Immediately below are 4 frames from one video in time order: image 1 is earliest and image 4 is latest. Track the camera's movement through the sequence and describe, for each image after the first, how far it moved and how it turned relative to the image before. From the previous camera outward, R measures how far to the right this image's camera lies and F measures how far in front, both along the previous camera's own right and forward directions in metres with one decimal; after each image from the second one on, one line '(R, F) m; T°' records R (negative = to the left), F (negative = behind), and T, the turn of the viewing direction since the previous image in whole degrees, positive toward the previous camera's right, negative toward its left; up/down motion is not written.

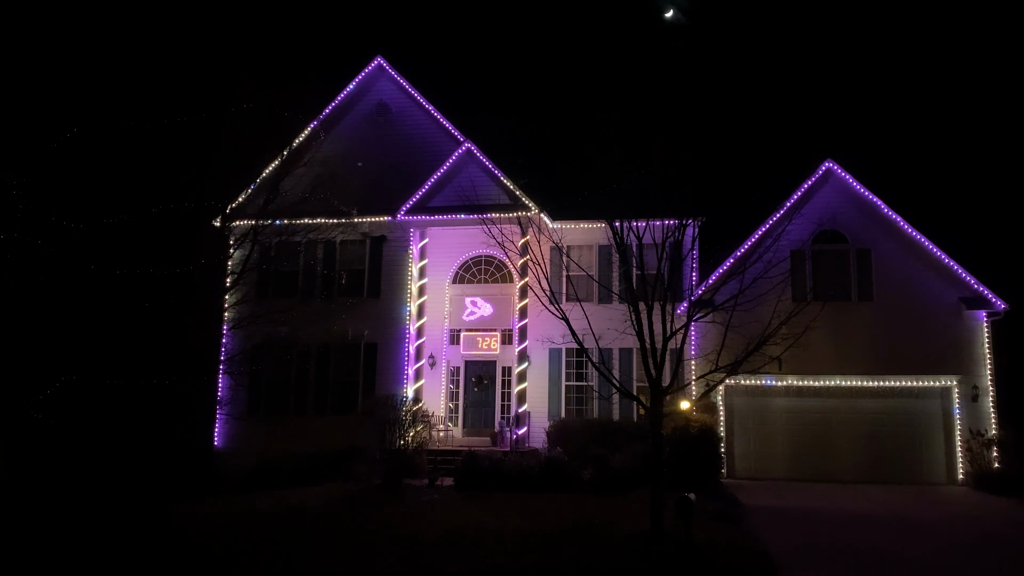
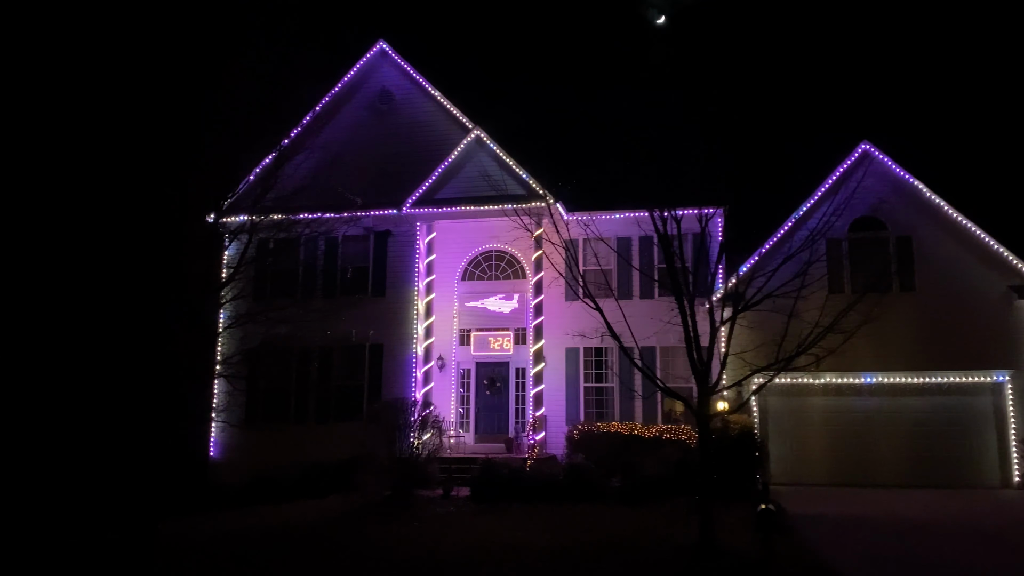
(-0.4, +1.1) m; 0°
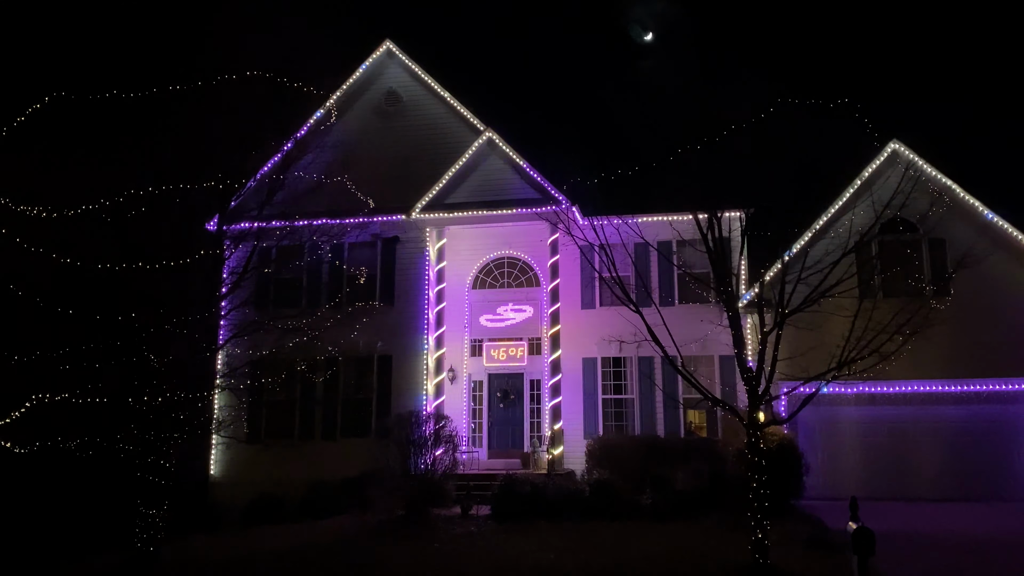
(-0.6, +0.7) m; +1°
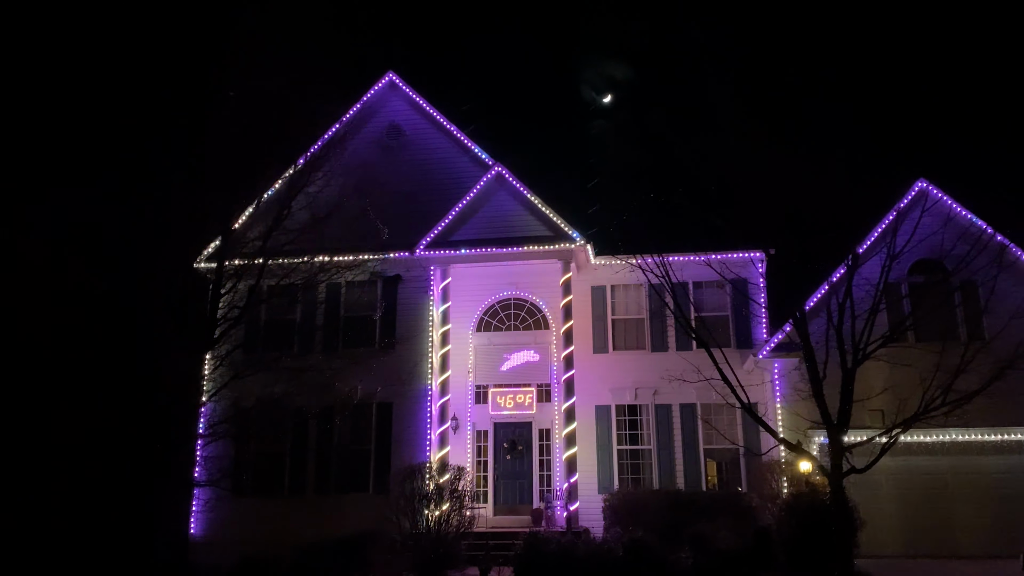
(-1.0, +1.0) m; +3°
